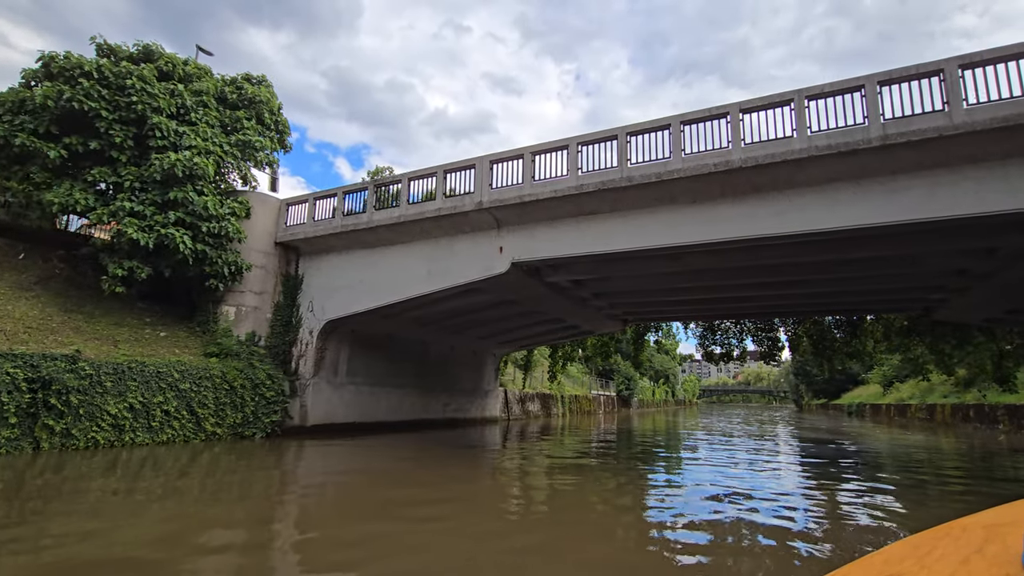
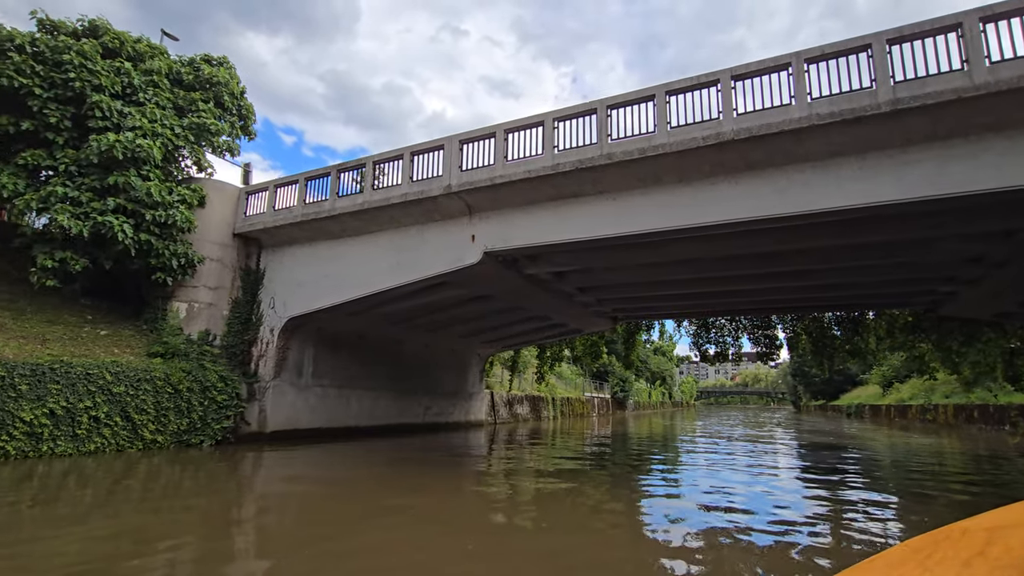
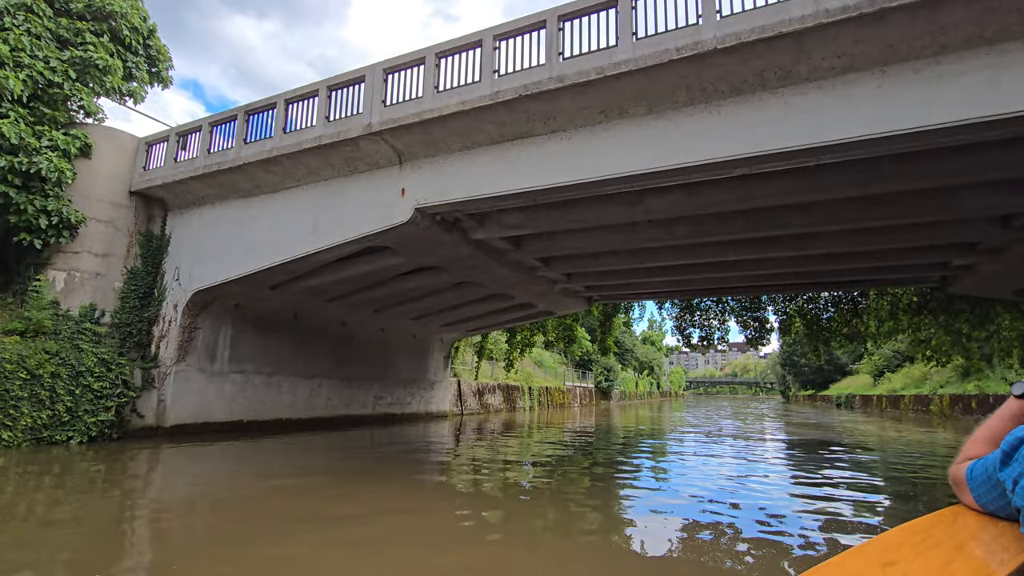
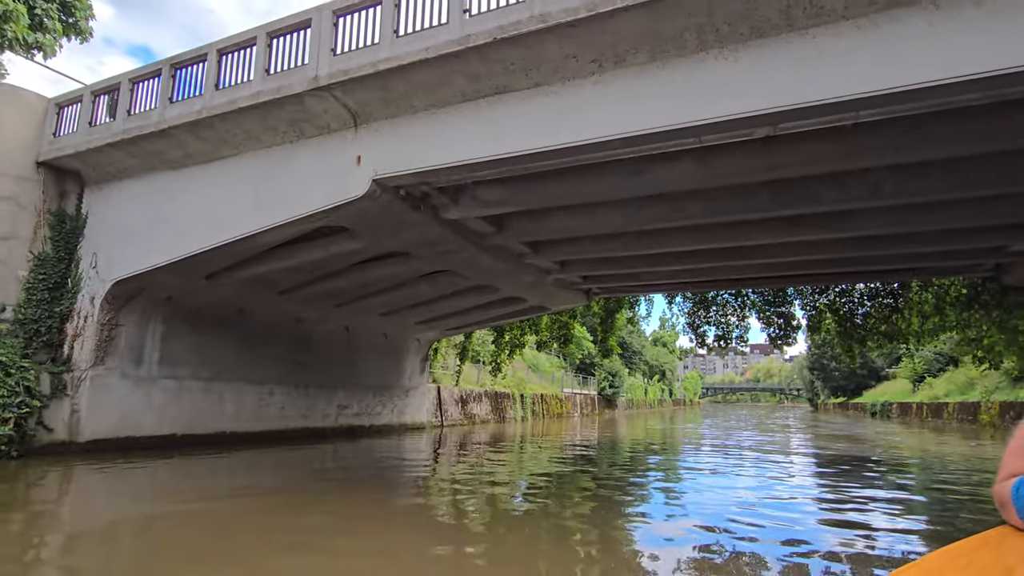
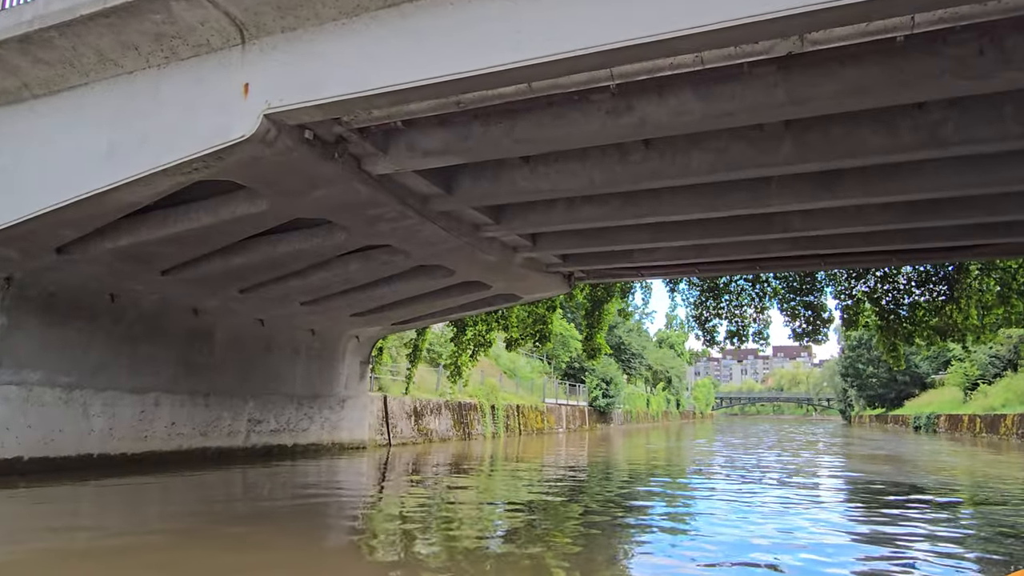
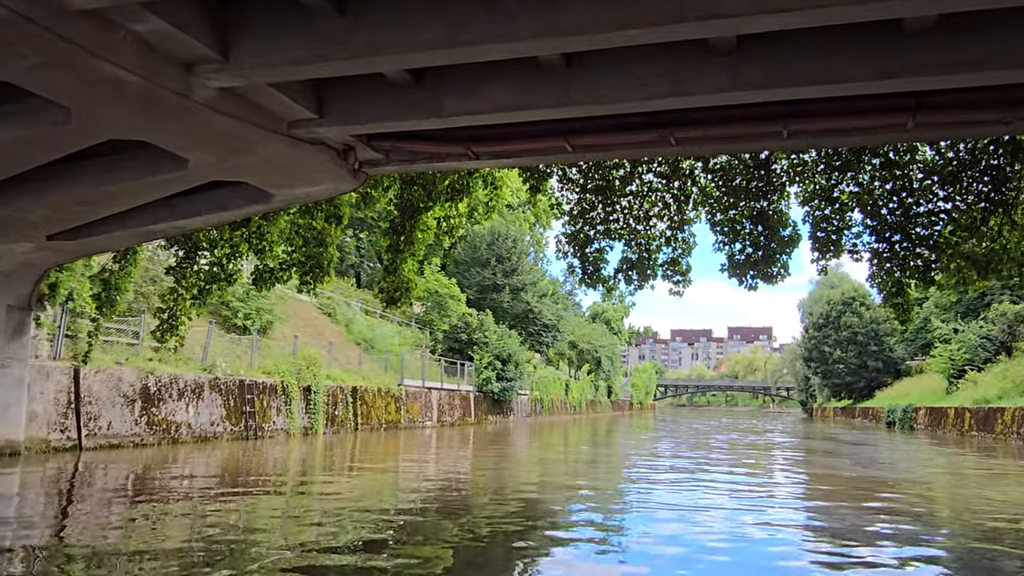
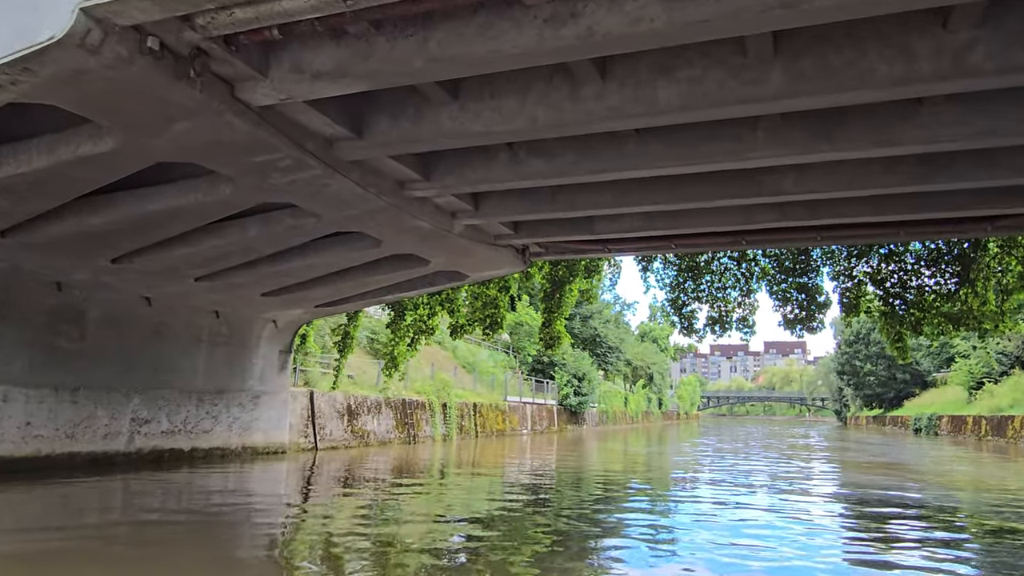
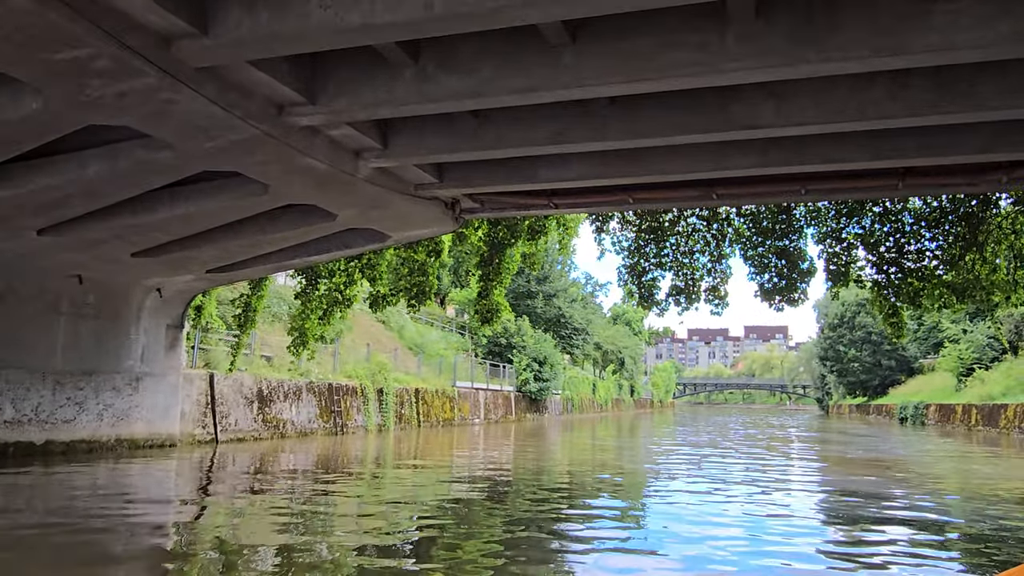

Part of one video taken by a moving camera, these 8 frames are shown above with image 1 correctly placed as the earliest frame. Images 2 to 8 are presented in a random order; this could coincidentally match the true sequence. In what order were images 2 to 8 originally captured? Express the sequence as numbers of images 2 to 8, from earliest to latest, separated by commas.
2, 3, 4, 5, 7, 8, 6
